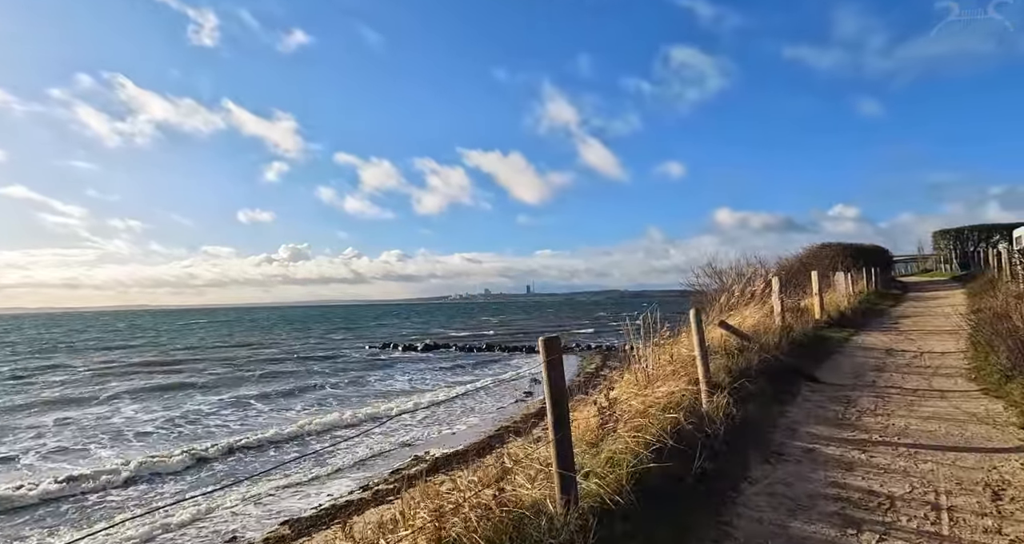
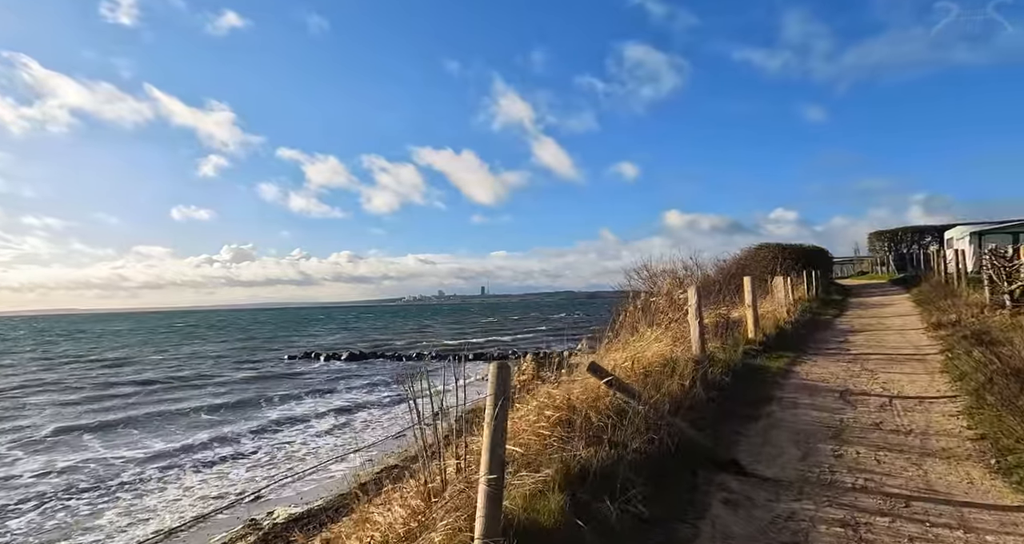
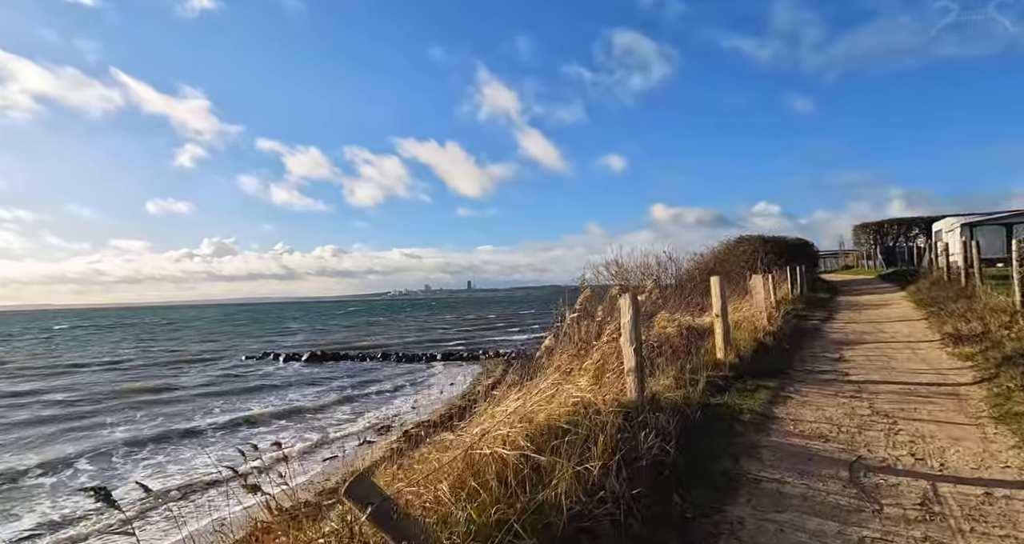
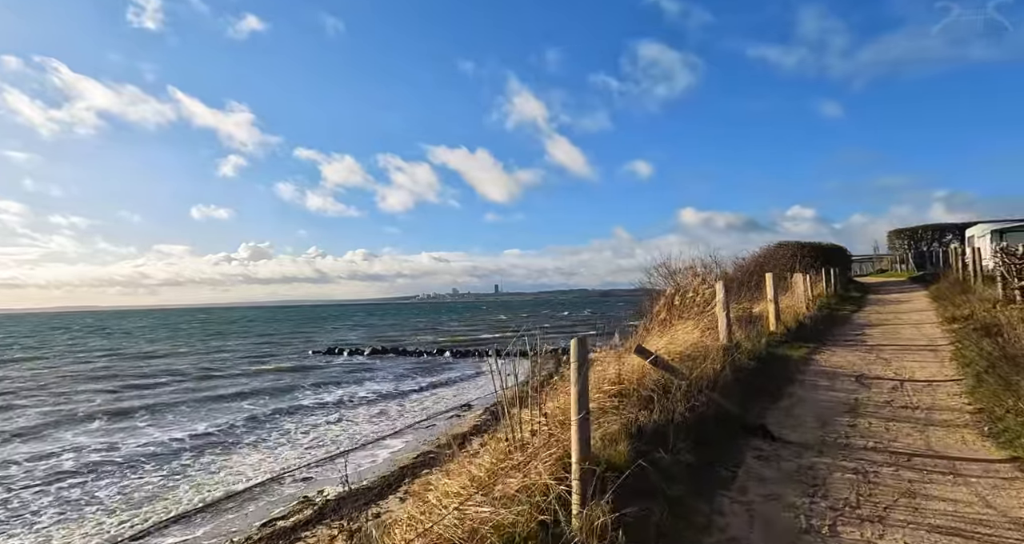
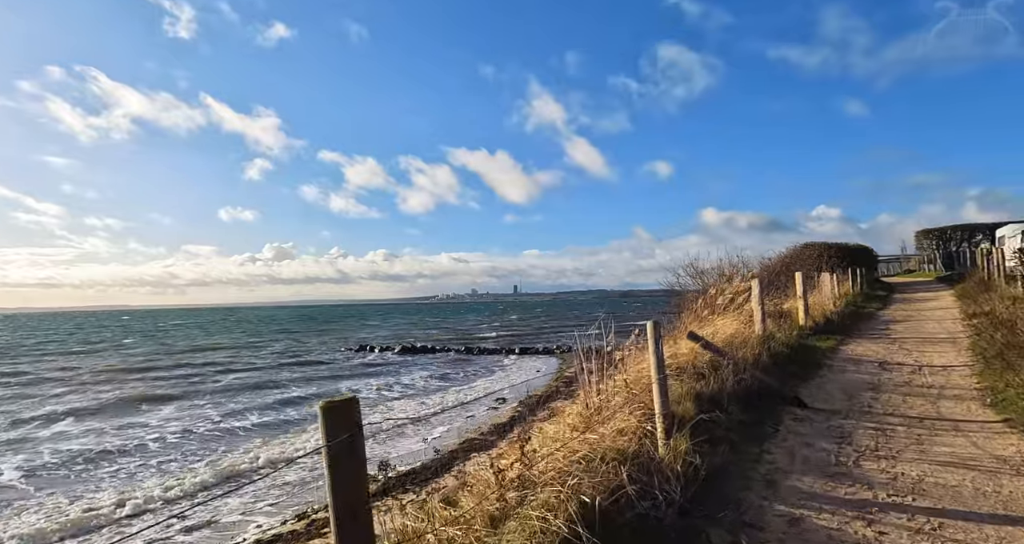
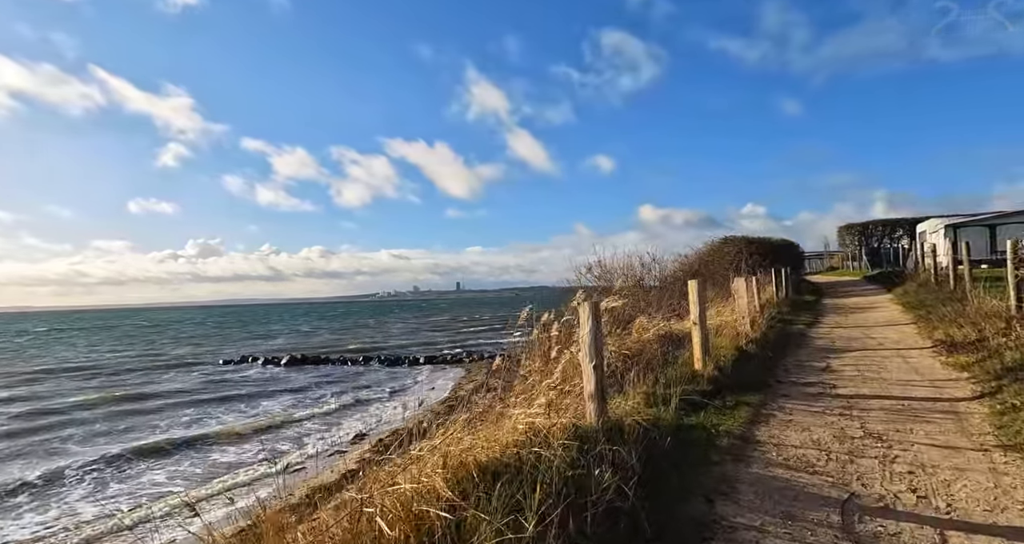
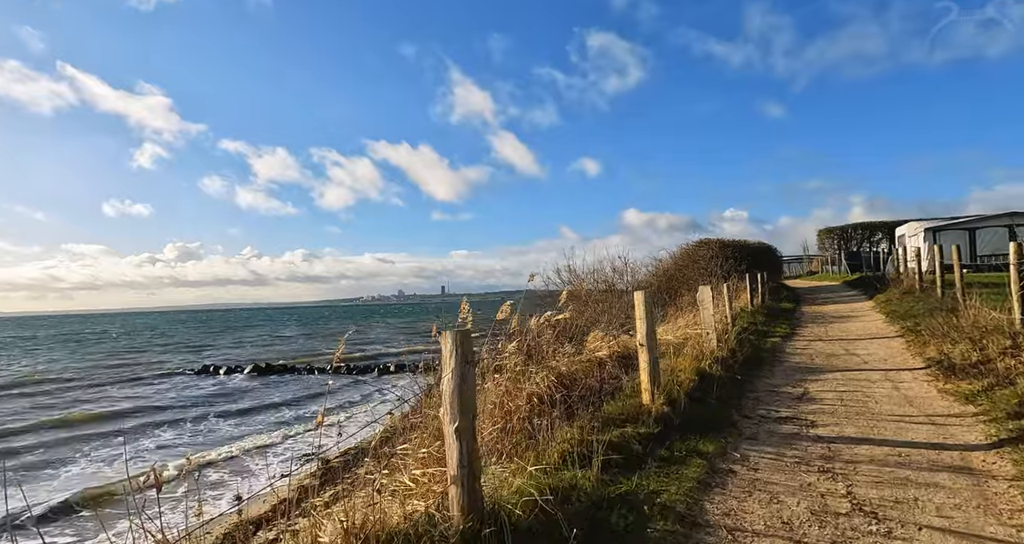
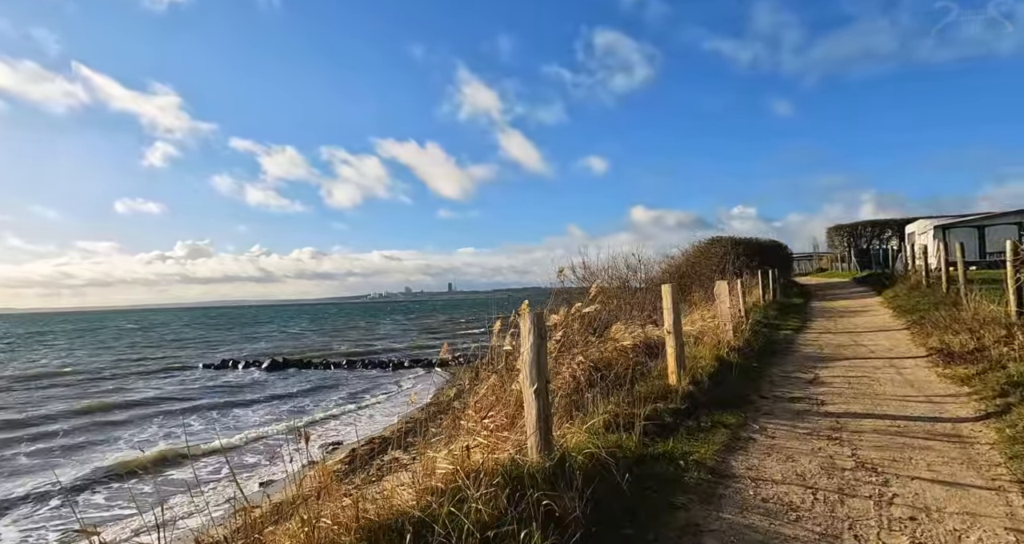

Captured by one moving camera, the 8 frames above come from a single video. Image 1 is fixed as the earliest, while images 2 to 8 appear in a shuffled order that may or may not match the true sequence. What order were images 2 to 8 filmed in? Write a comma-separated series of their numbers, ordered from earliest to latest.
5, 4, 2, 3, 6, 8, 7
